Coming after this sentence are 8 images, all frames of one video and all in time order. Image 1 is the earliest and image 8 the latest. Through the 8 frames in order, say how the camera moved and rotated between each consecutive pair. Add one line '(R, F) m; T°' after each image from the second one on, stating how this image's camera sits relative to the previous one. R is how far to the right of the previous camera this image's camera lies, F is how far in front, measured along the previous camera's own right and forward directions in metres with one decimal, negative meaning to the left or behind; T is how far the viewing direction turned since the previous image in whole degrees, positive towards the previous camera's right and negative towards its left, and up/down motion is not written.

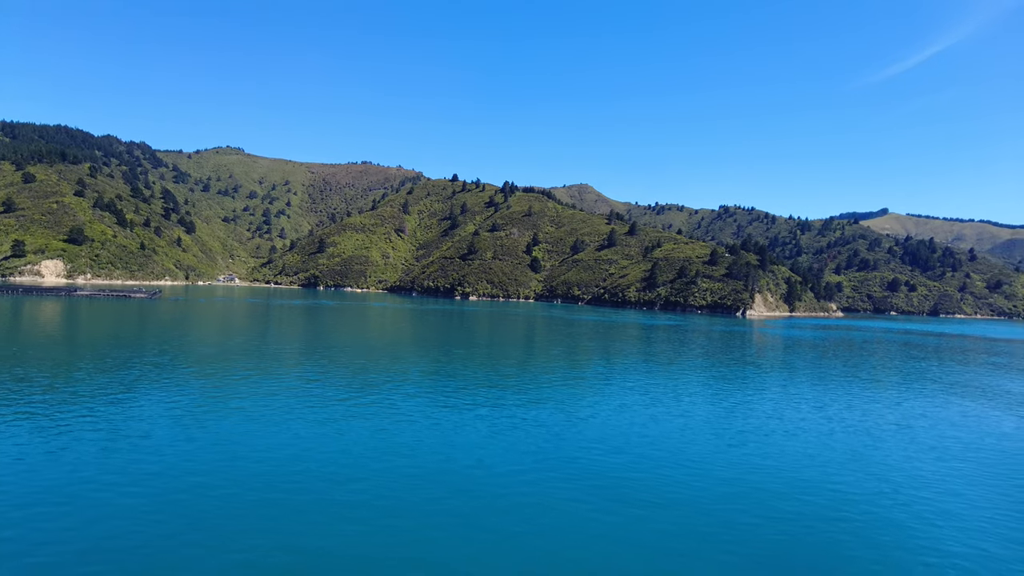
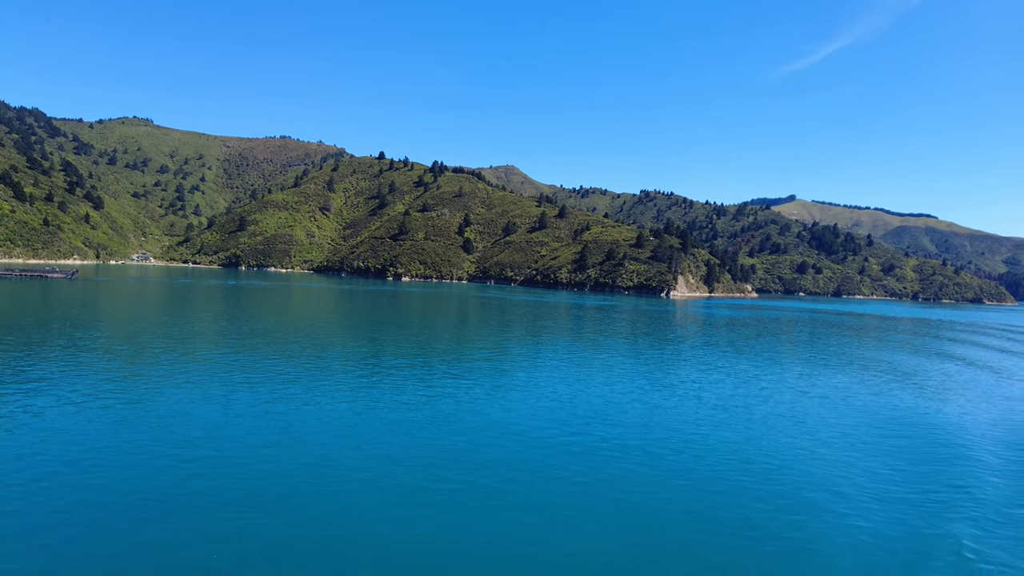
(-0.9, -0.6) m; +7°
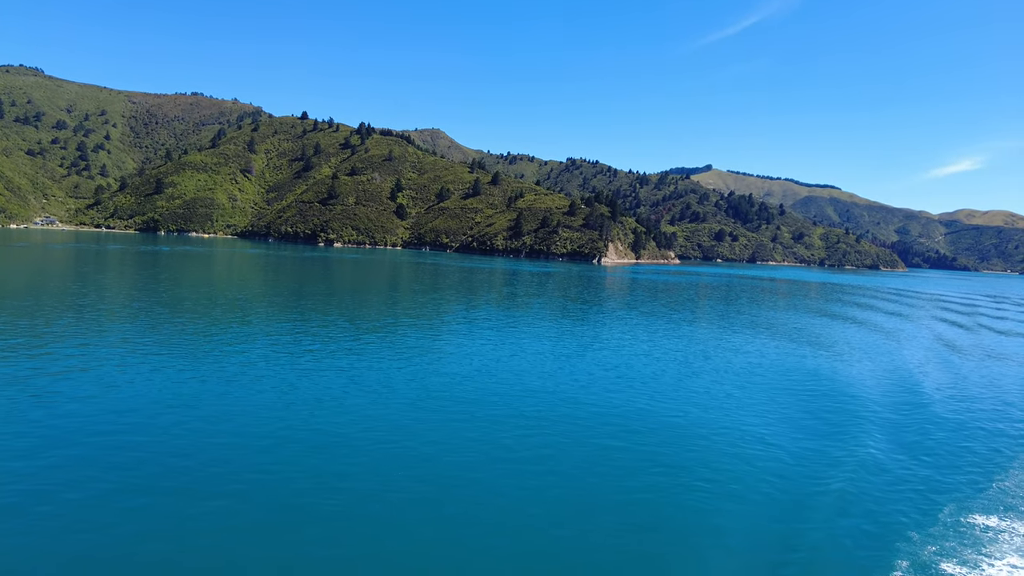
(-1.2, -0.8) m; +7°
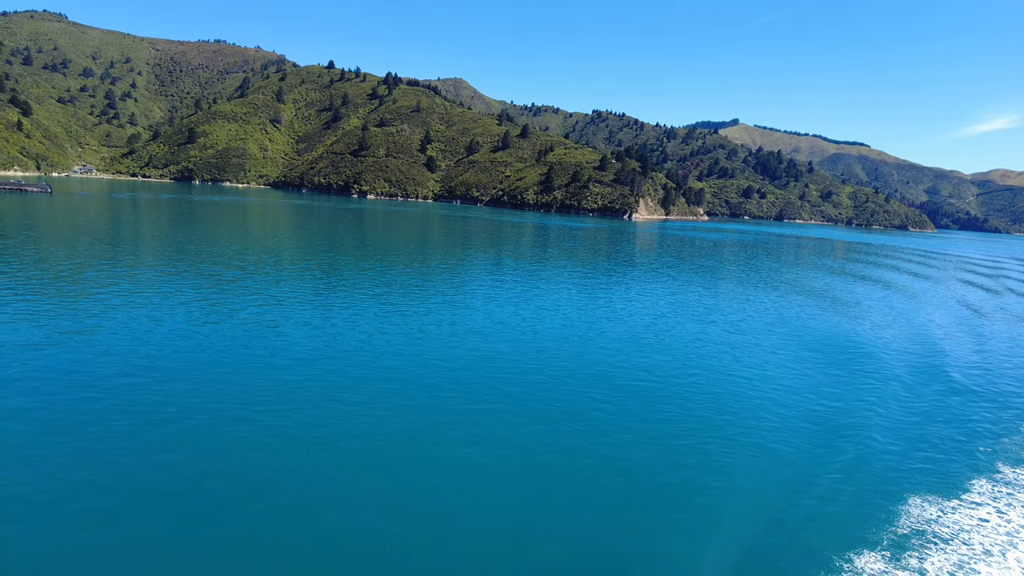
(-1.3, -0.8) m; -1°
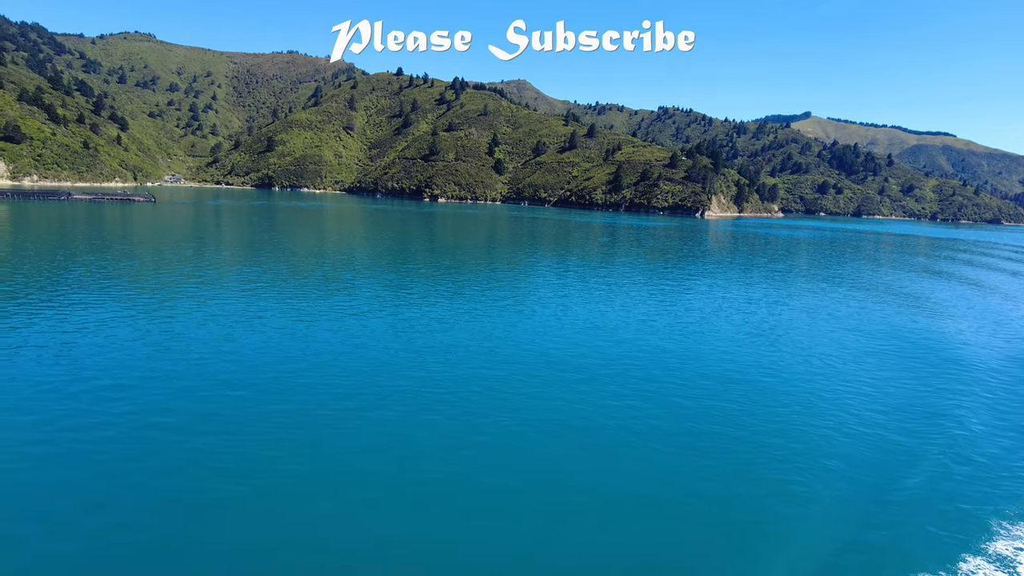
(-0.8, -0.2) m; -6°
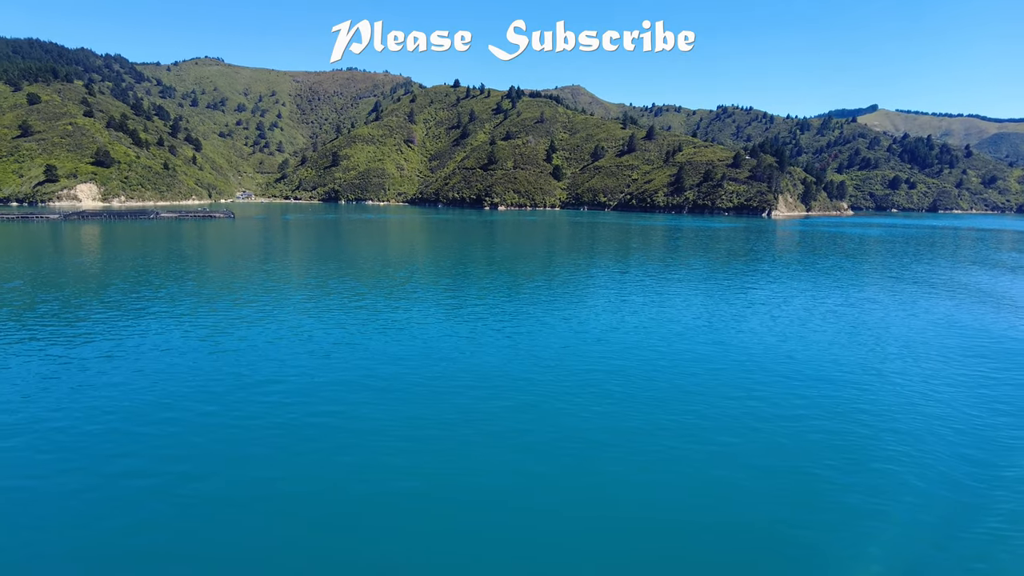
(-0.6, -0.1) m; -5°
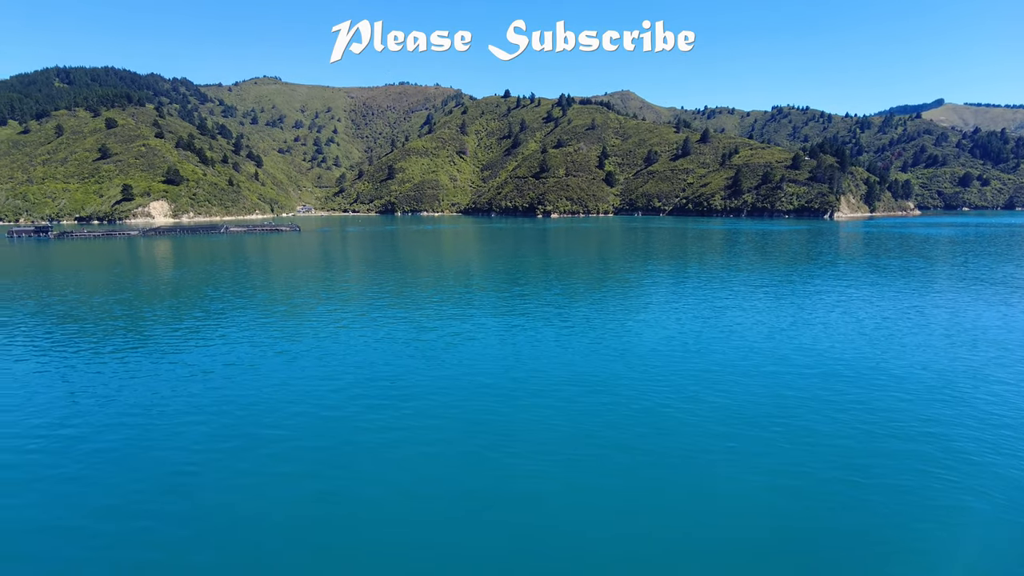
(-0.5, -0.1) m; -4°
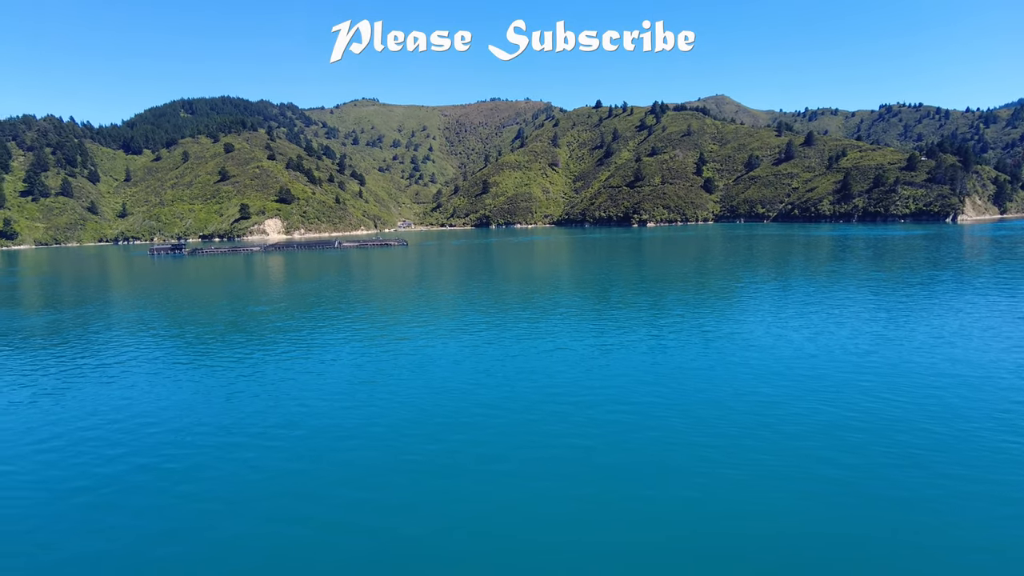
(-0.7, -0.4) m; -8°
